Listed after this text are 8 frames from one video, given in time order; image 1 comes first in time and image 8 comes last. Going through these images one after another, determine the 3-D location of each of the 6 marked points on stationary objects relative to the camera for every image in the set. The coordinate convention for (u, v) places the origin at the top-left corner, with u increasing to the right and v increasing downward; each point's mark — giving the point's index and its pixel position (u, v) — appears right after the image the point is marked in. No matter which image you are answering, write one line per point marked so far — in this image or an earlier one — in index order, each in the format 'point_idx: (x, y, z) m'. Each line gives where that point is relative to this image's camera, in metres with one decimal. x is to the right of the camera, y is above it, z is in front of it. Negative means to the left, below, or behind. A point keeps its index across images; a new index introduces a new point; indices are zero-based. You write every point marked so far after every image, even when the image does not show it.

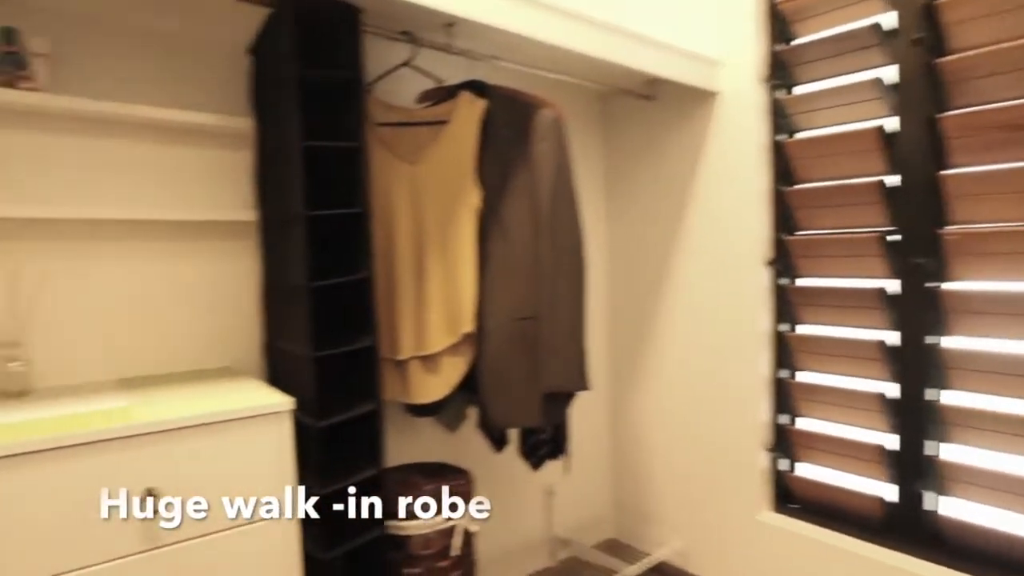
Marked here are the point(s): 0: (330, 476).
0: (-0.4, -0.4, +1.3) m
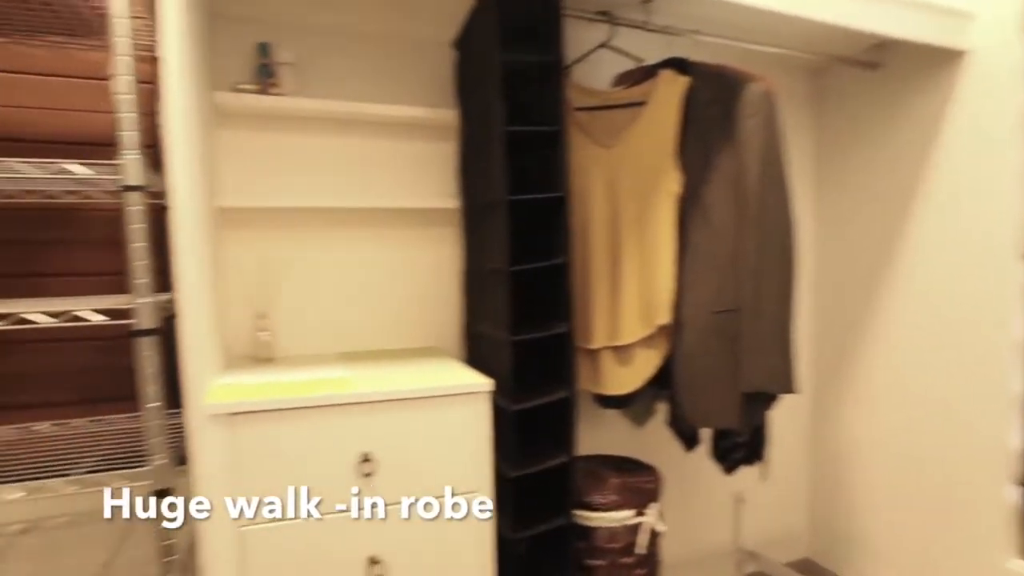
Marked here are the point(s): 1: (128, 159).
0: (0.0, -0.4, +1.3) m
1: (-0.7, +0.2, +1.1) m
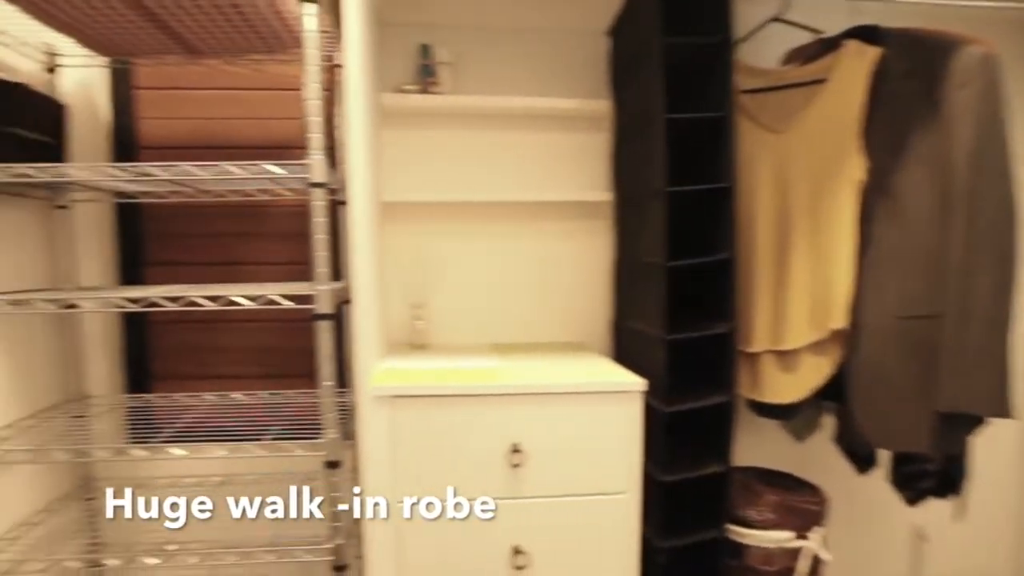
0: (+0.4, -0.4, +1.3) m
1: (-0.4, +0.2, +1.2) m
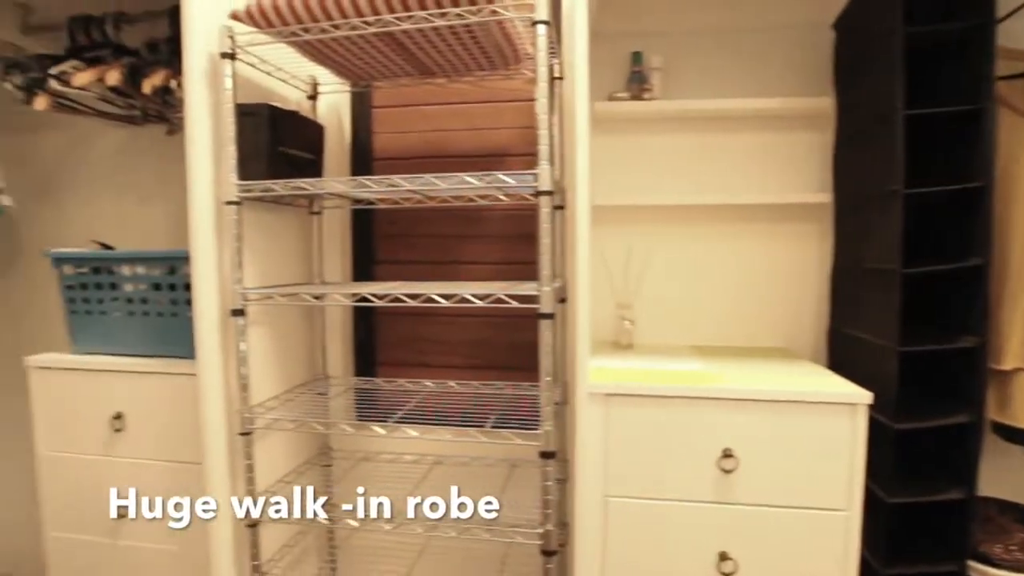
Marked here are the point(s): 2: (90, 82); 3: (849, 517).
0: (+0.8, -0.4, +1.2) m
1: (+0.1, +0.2, +1.3) m
2: (-1.1, +0.5, +1.5) m
3: (+0.7, -0.5, +1.3) m
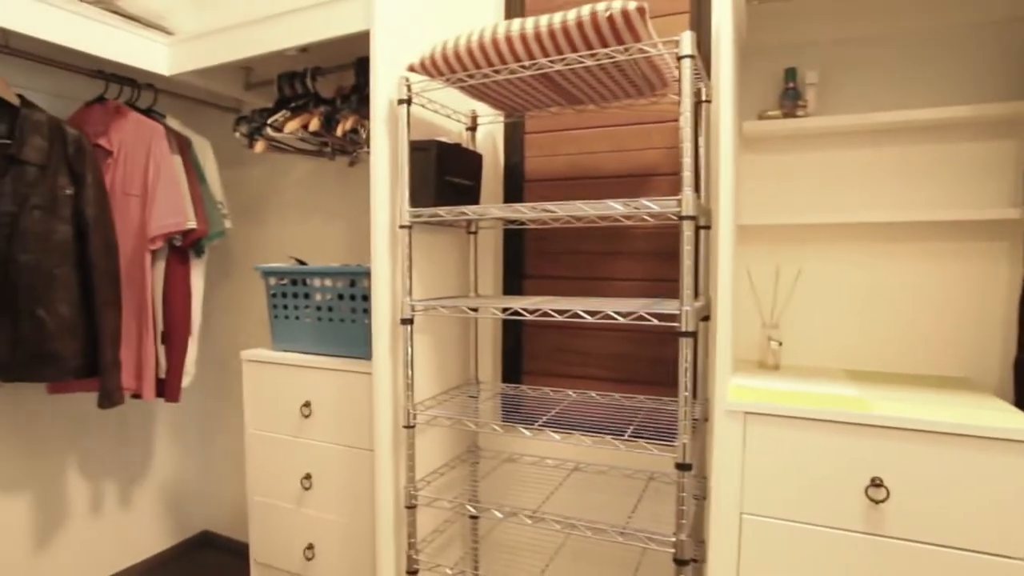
0: (+1.1, -0.4, +1.1) m
1: (+0.4, +0.2, +1.3) m
2: (-0.7, +0.5, +1.8) m
3: (+1.0, -0.5, +1.2) m
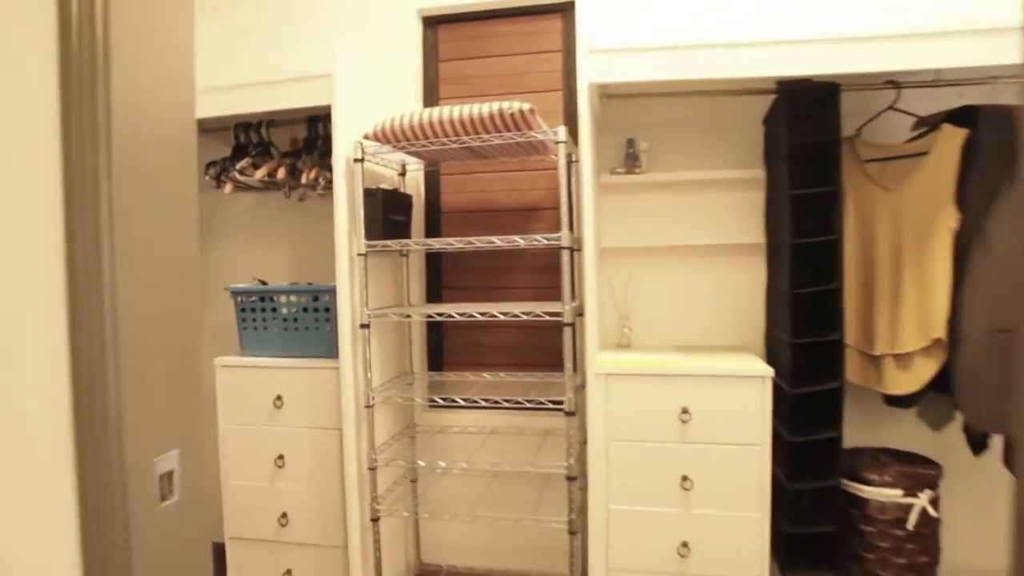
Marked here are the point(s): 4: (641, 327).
0: (+0.9, -0.4, +1.9) m
1: (+0.2, +0.2, +2.0) m
2: (-1.0, +0.4, +2.3) m
3: (+0.8, -0.5, +2.0) m
4: (+0.5, -0.2, +2.4) m
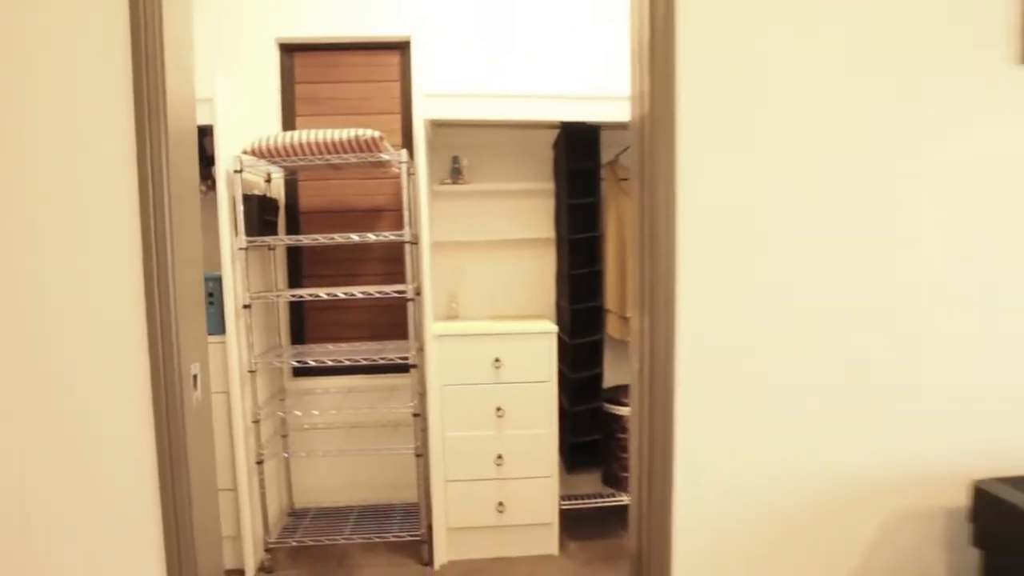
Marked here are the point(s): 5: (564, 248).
0: (+0.3, -0.4, +2.7) m
1: (-0.5, +0.3, +2.6) m
2: (-1.6, +0.5, +2.6) m
3: (+0.2, -0.5, +2.8) m
4: (-0.2, -0.1, +3.1) m
5: (+0.2, +0.2, +2.8) m
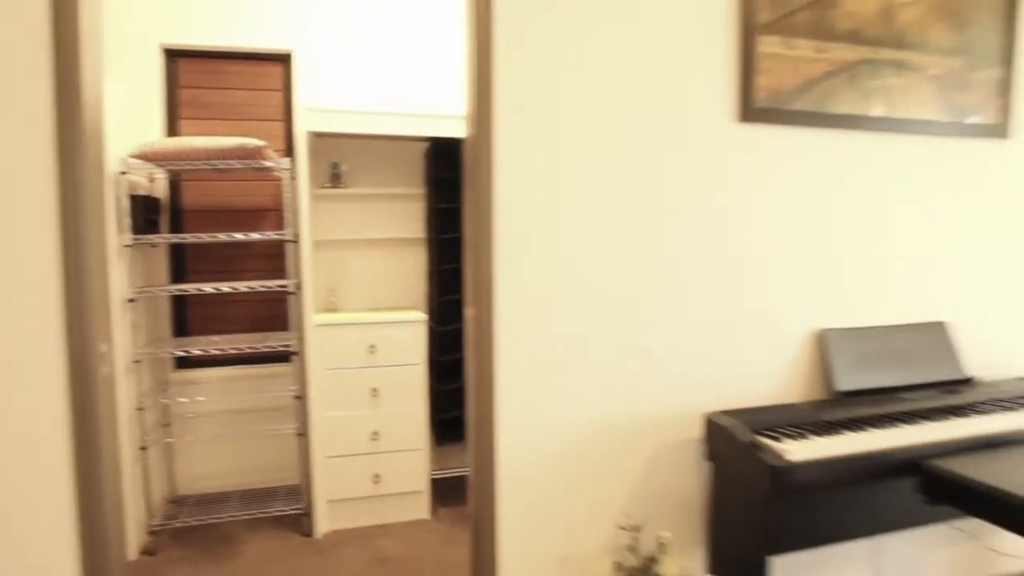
0: (-0.4, -0.3, +3.1) m
1: (-1.1, +0.3, +2.9) m
2: (-2.3, +0.5, +2.7) m
3: (-0.5, -0.4, +3.2) m
4: (-0.9, 0.0, +3.4) m
5: (-0.4, +0.2, +3.2) m
